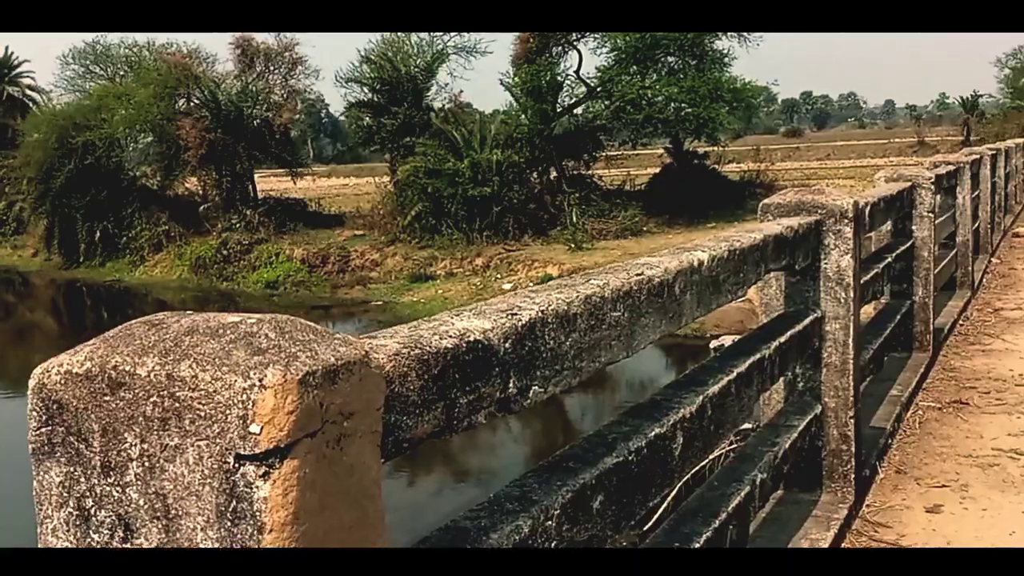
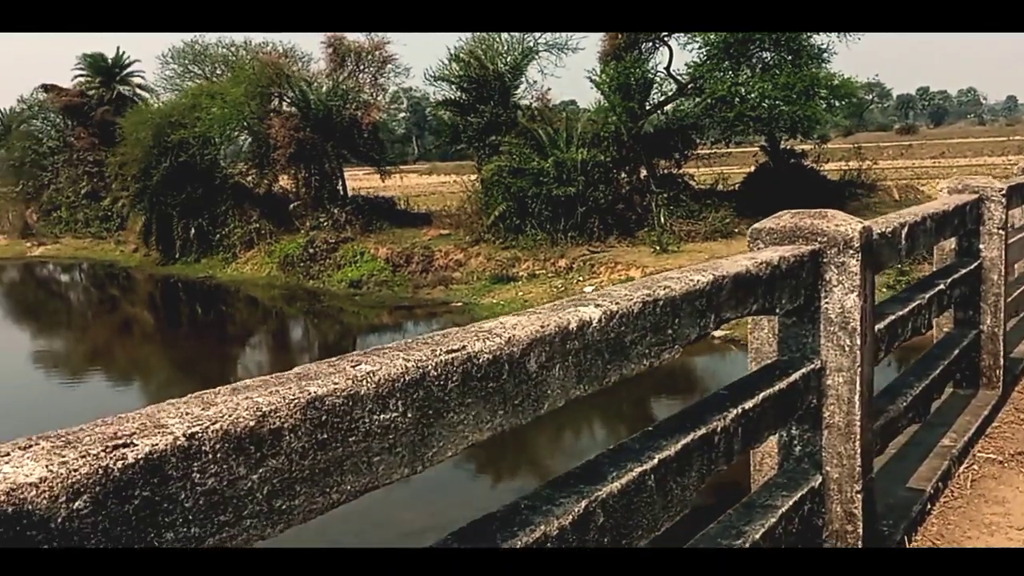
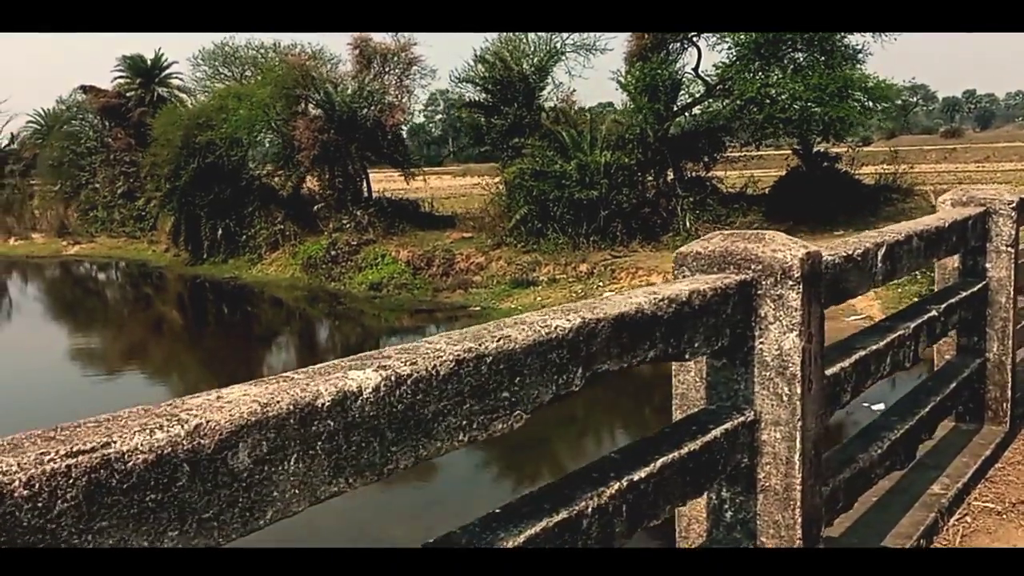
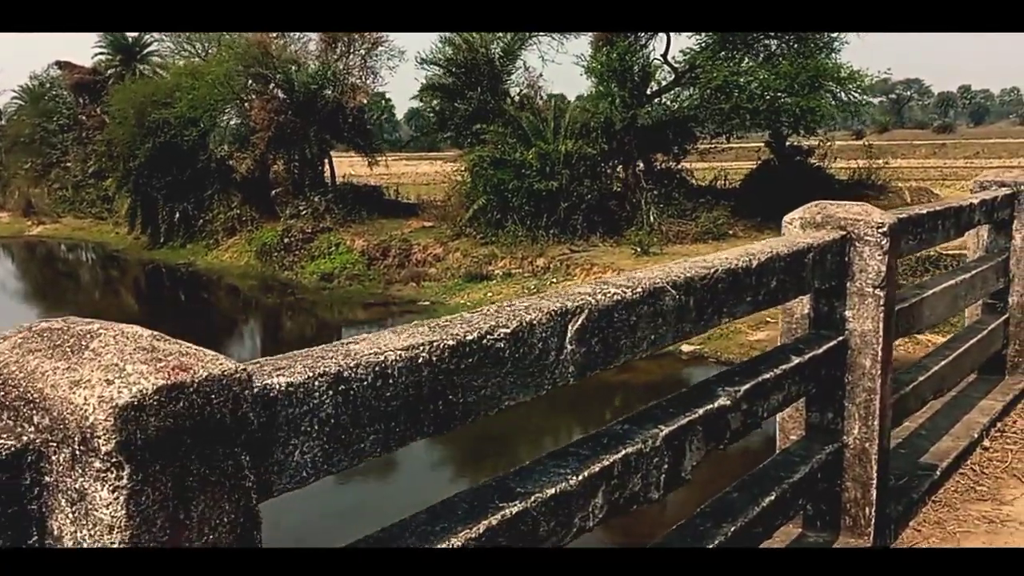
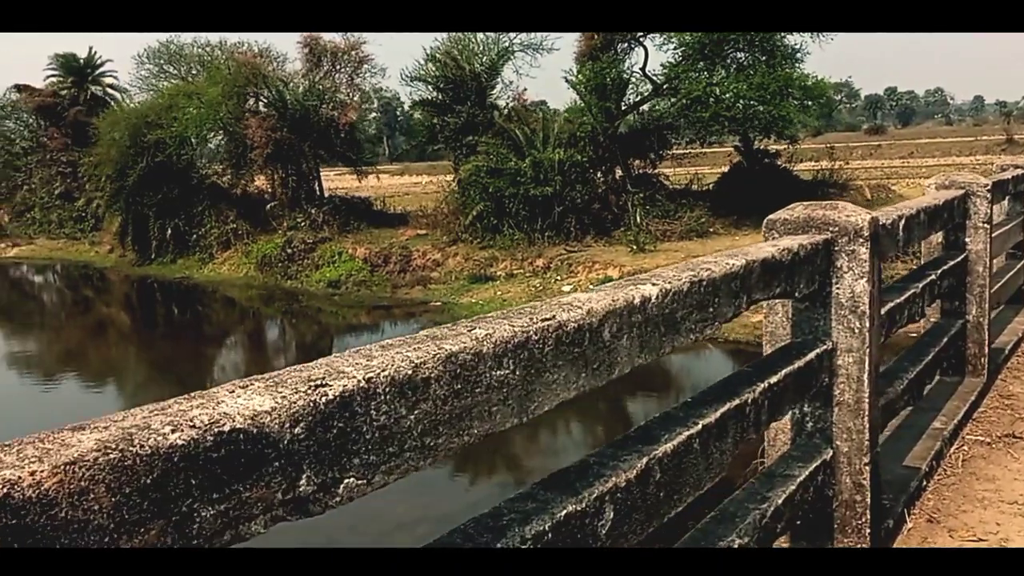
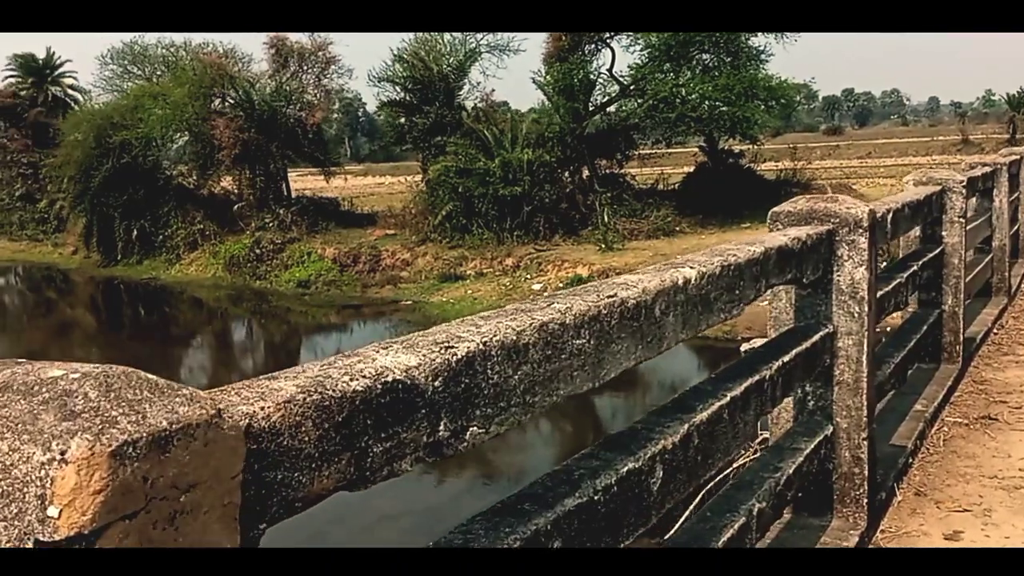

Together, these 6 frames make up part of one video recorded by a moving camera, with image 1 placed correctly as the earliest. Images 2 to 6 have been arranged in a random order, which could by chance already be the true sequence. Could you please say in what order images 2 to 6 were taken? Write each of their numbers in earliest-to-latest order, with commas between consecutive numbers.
6, 5, 2, 3, 4
